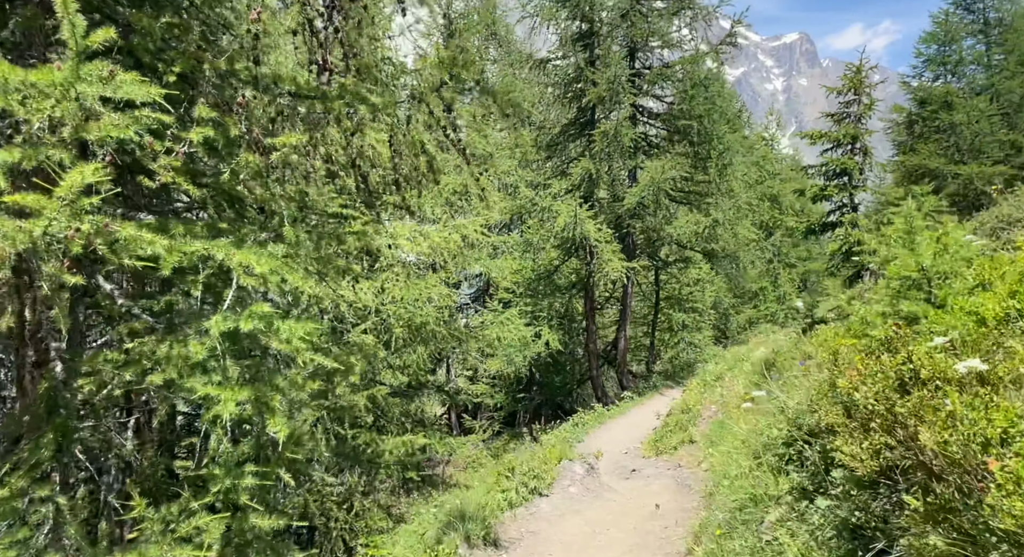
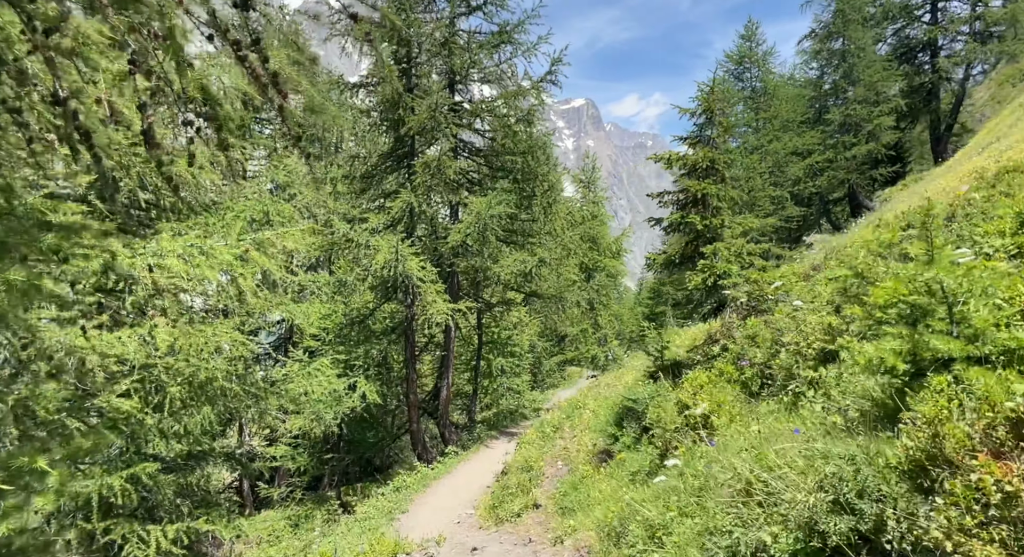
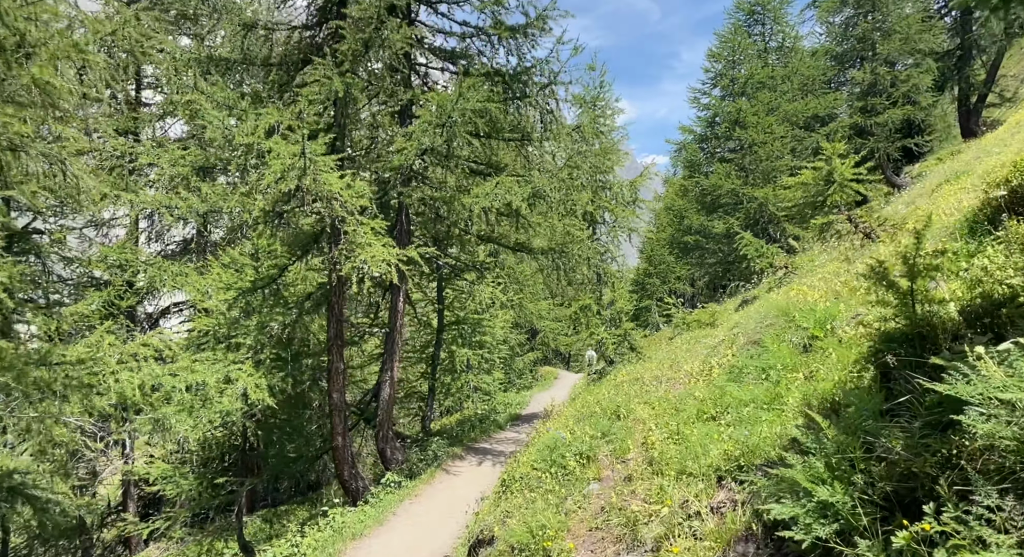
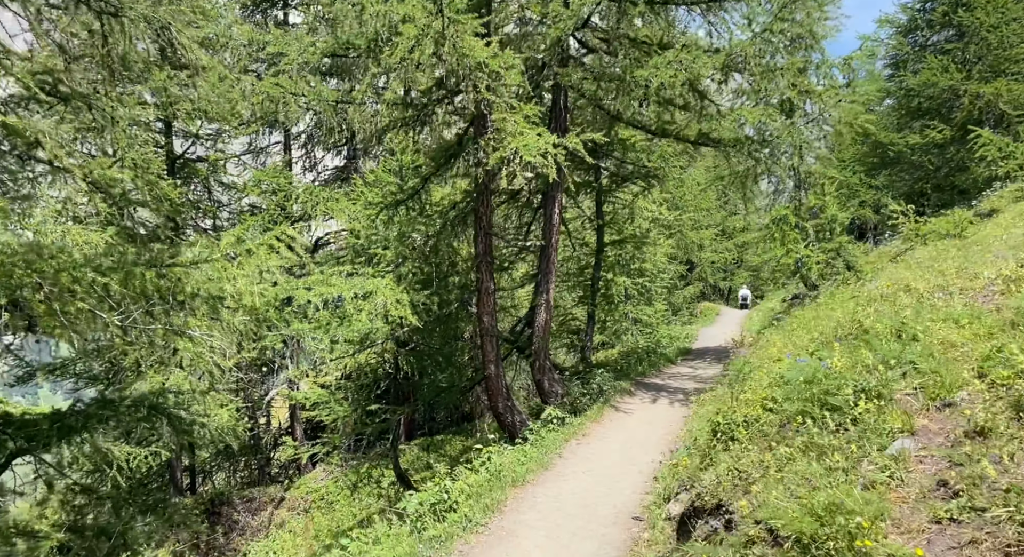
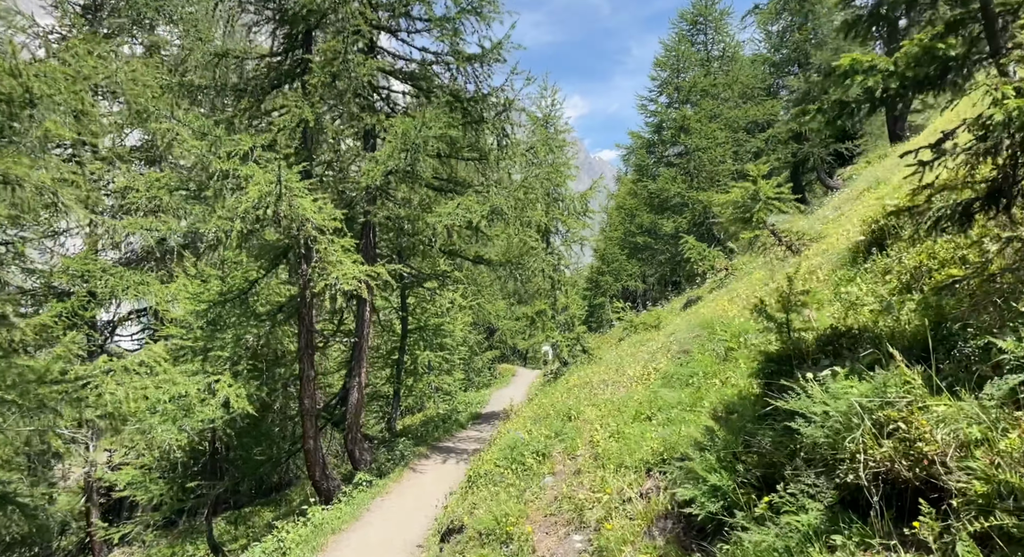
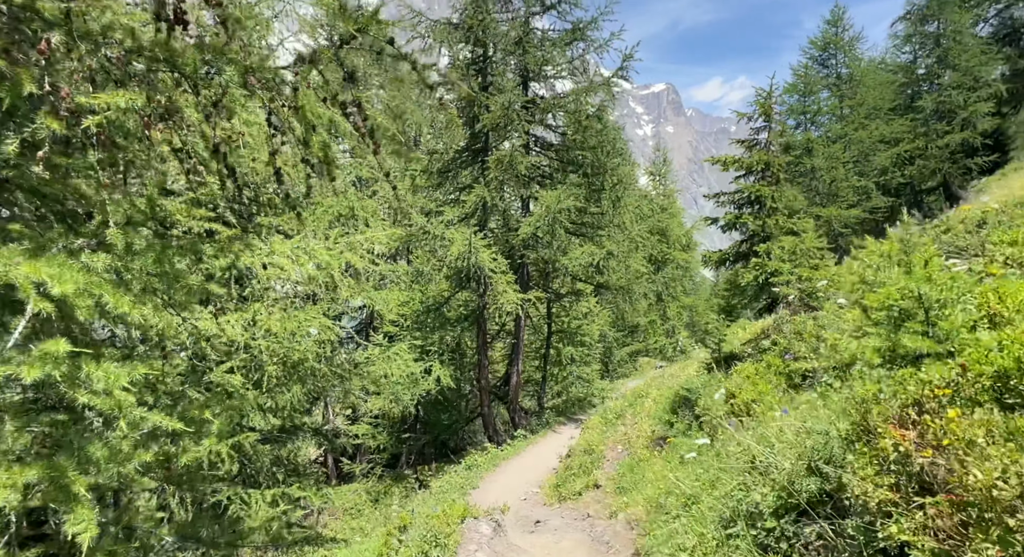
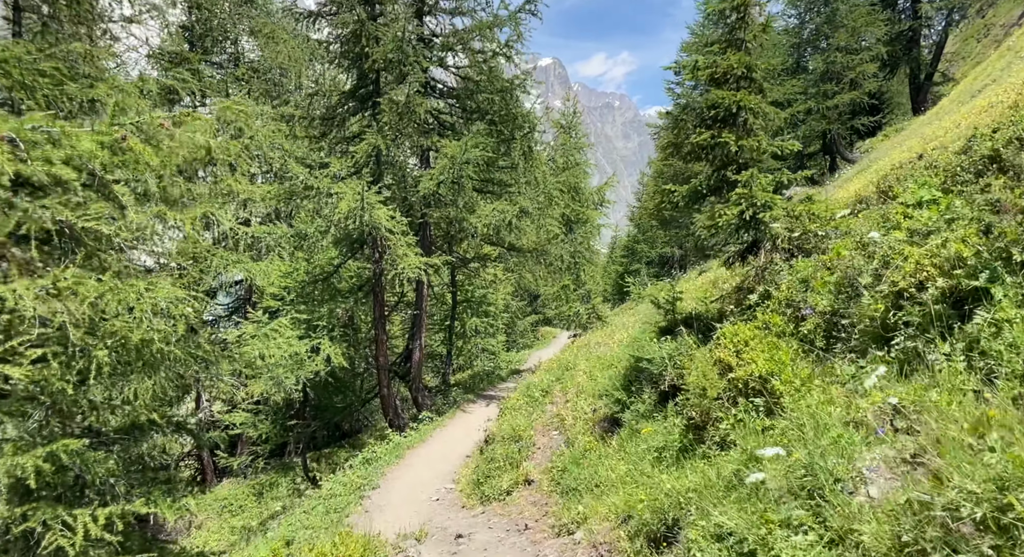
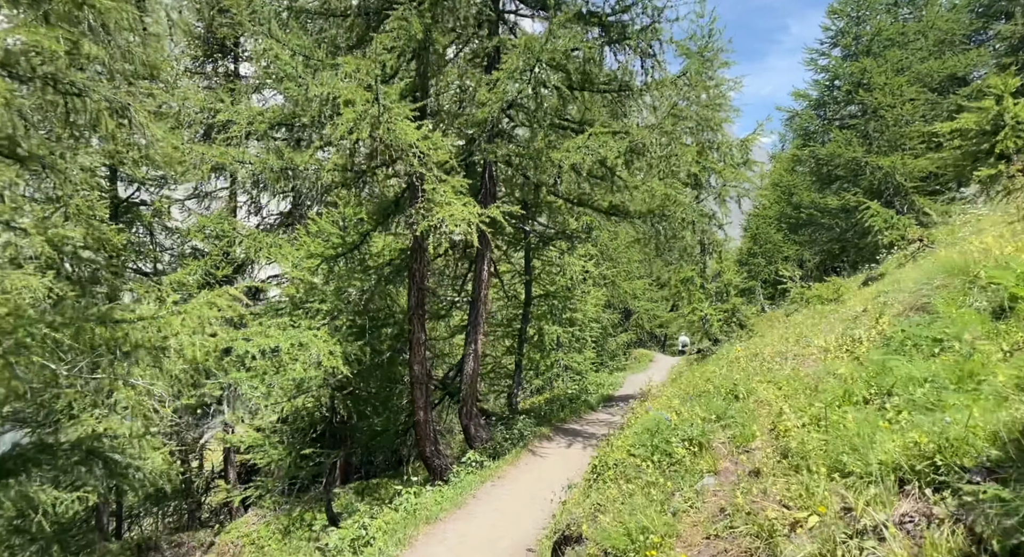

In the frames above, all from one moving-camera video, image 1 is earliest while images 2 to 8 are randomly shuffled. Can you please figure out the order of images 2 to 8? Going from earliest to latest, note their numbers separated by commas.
6, 2, 7, 5, 3, 8, 4
